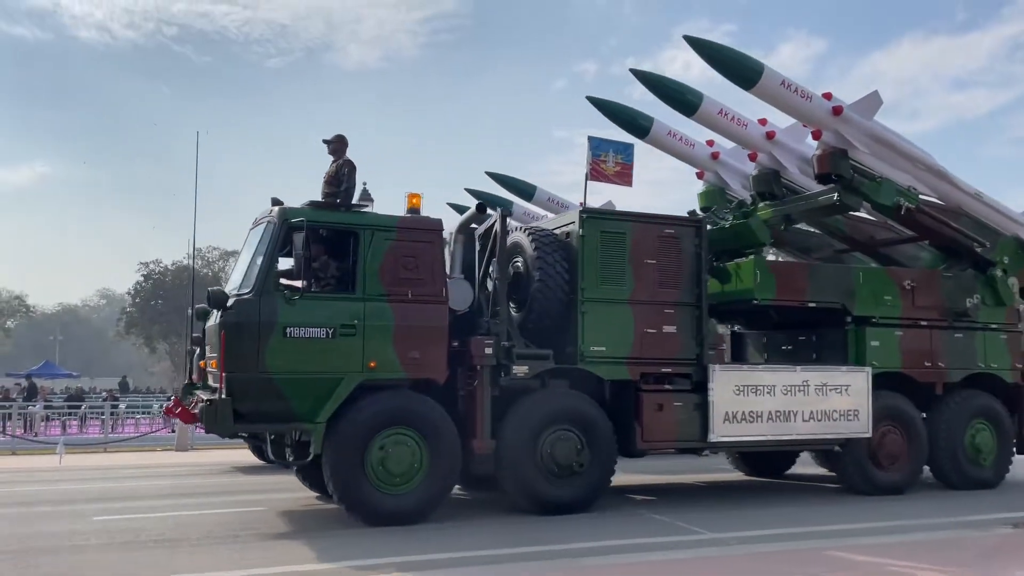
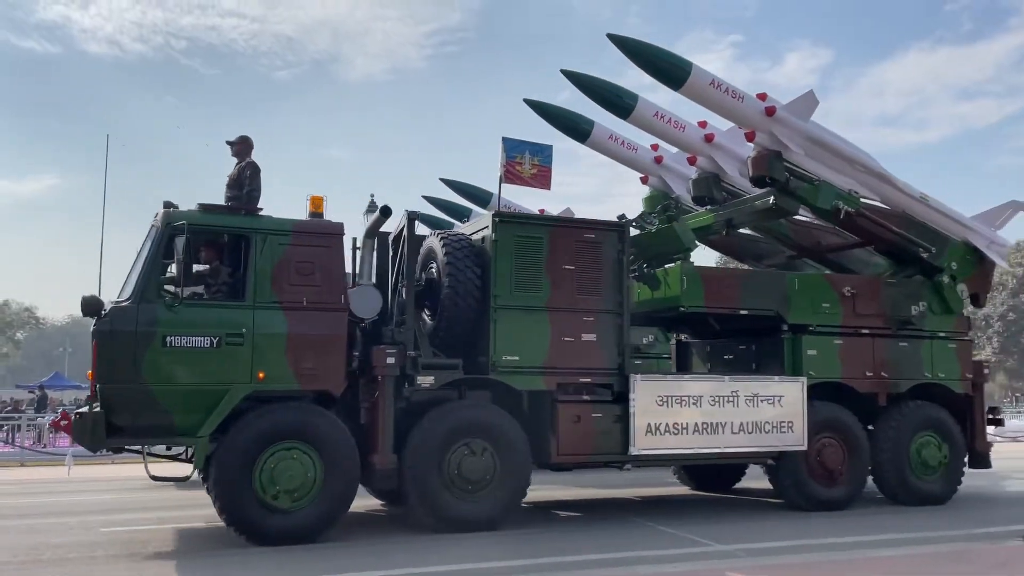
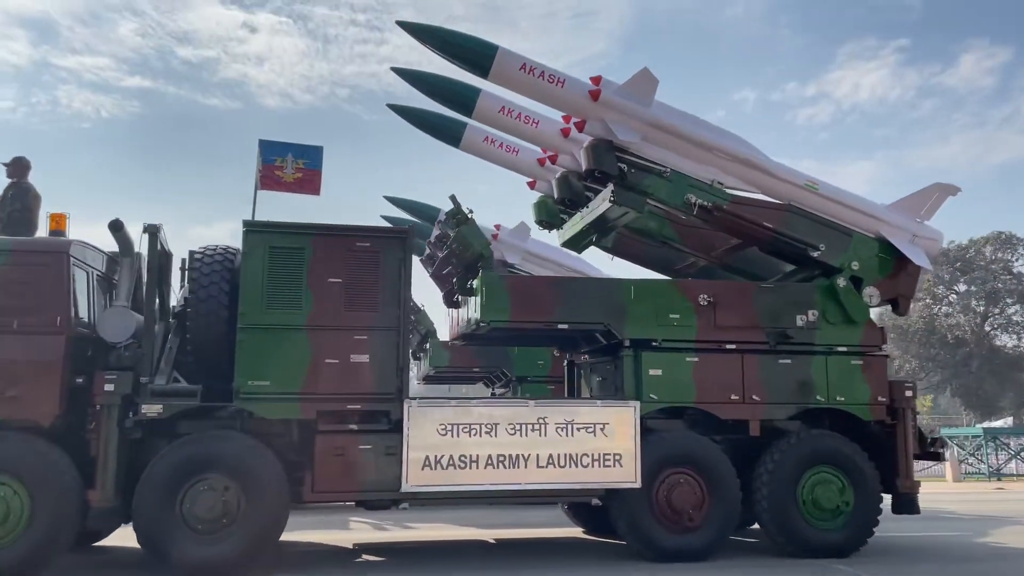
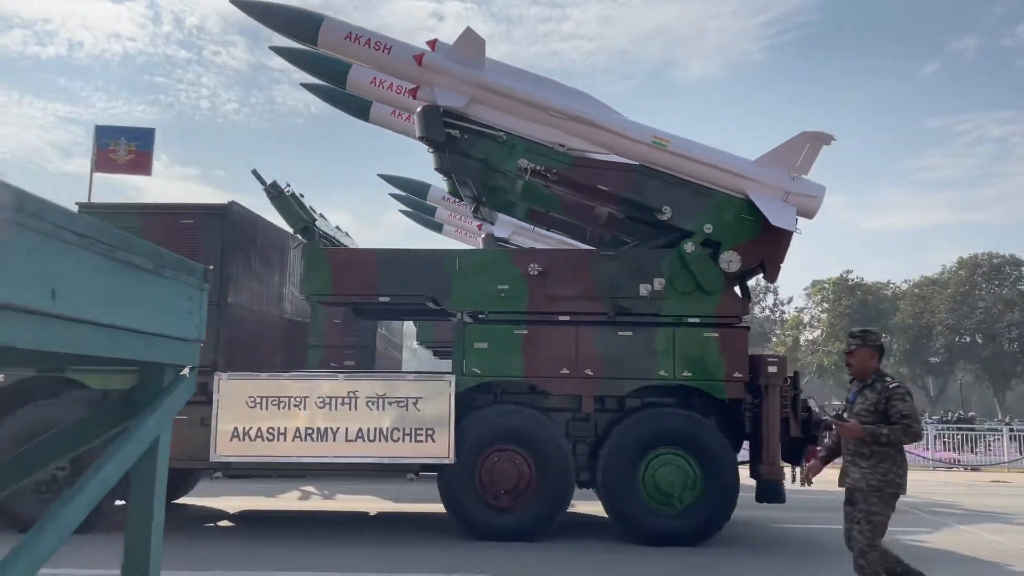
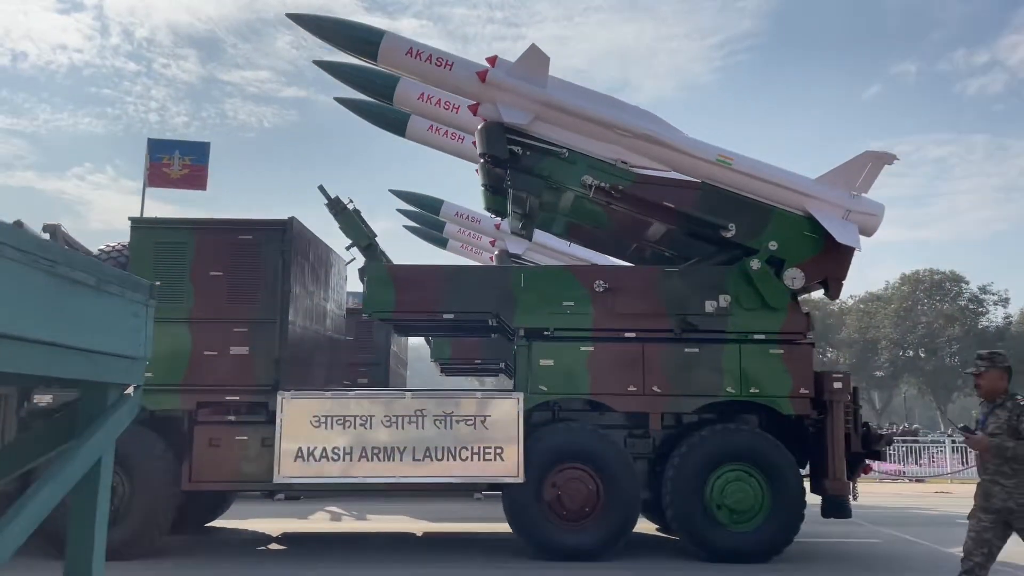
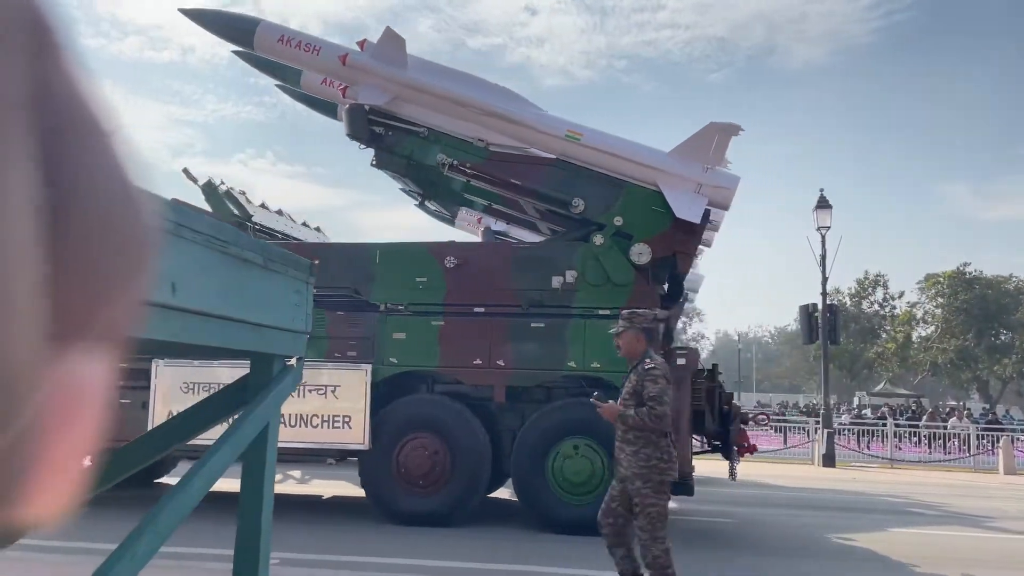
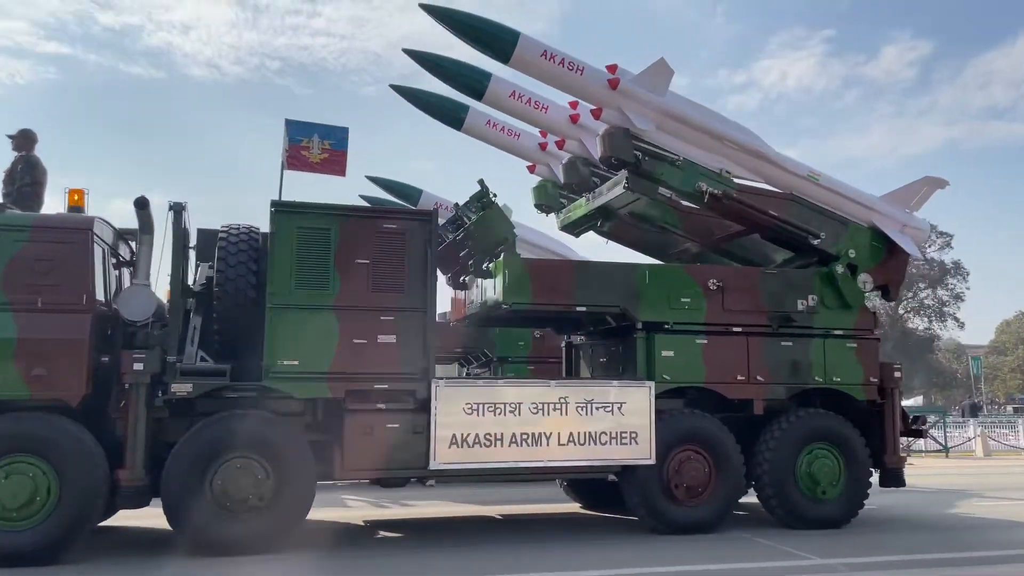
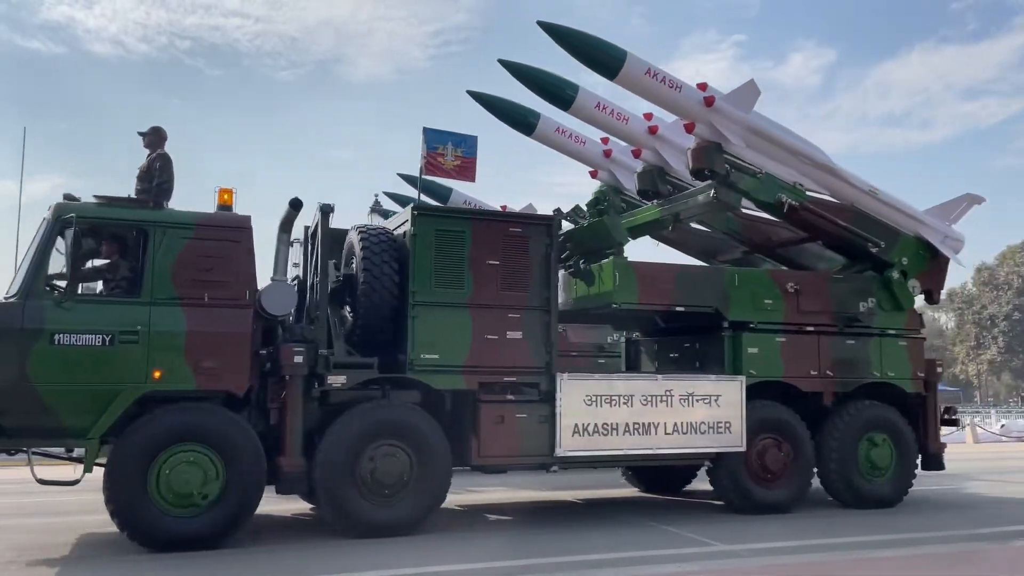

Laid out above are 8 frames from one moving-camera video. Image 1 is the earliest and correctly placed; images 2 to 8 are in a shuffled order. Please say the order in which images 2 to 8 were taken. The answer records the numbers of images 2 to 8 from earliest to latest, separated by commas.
2, 8, 7, 3, 5, 4, 6
